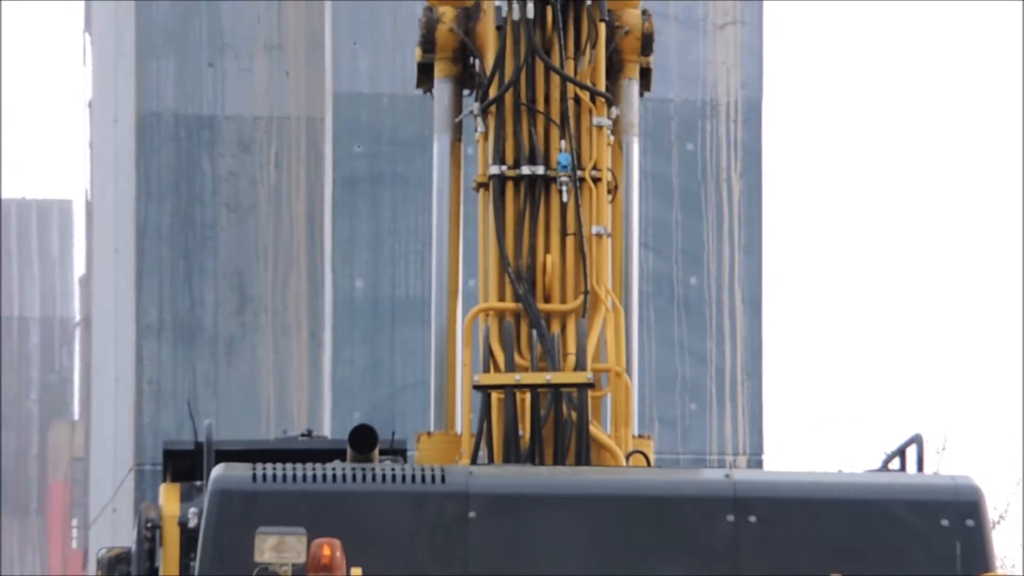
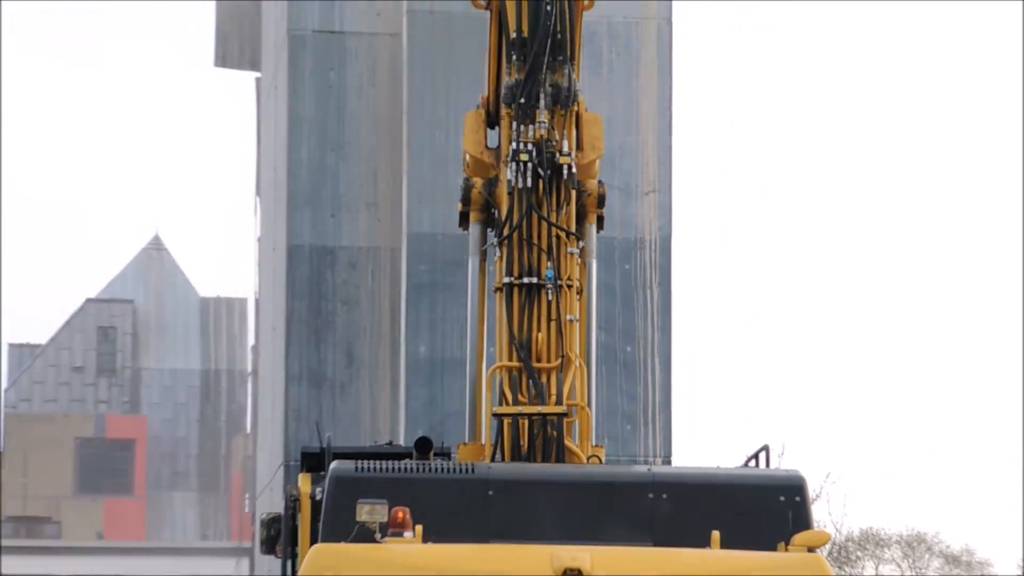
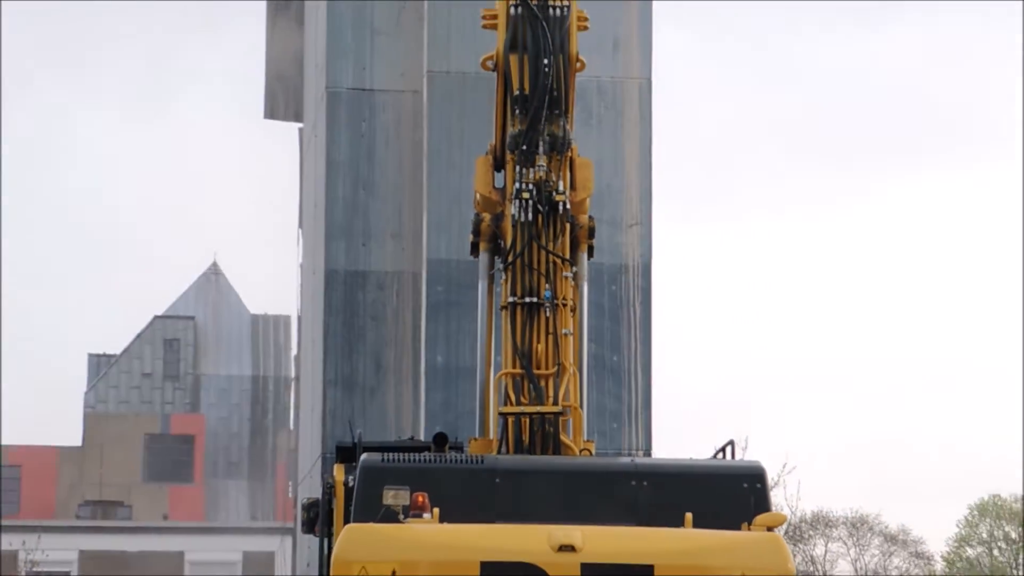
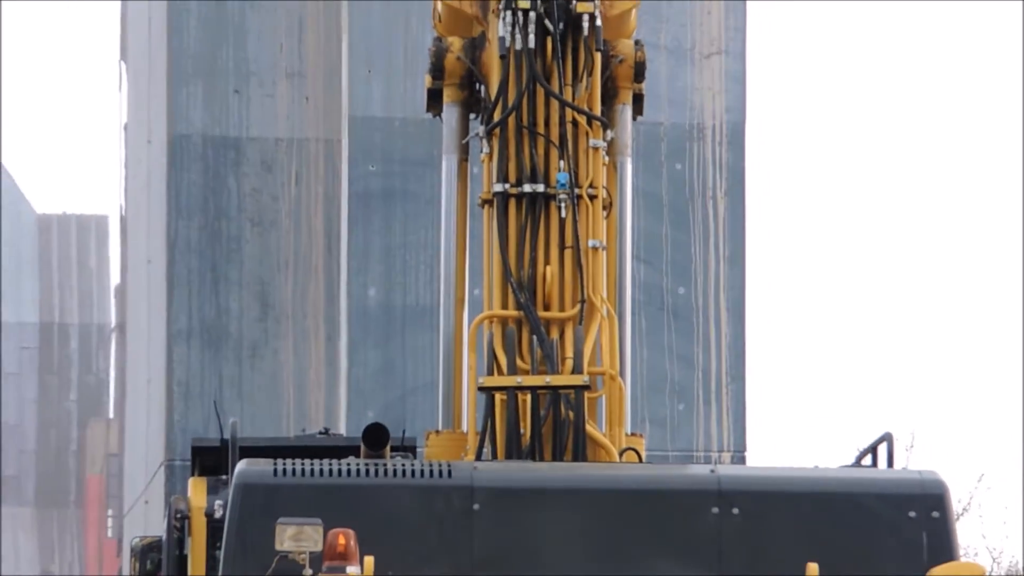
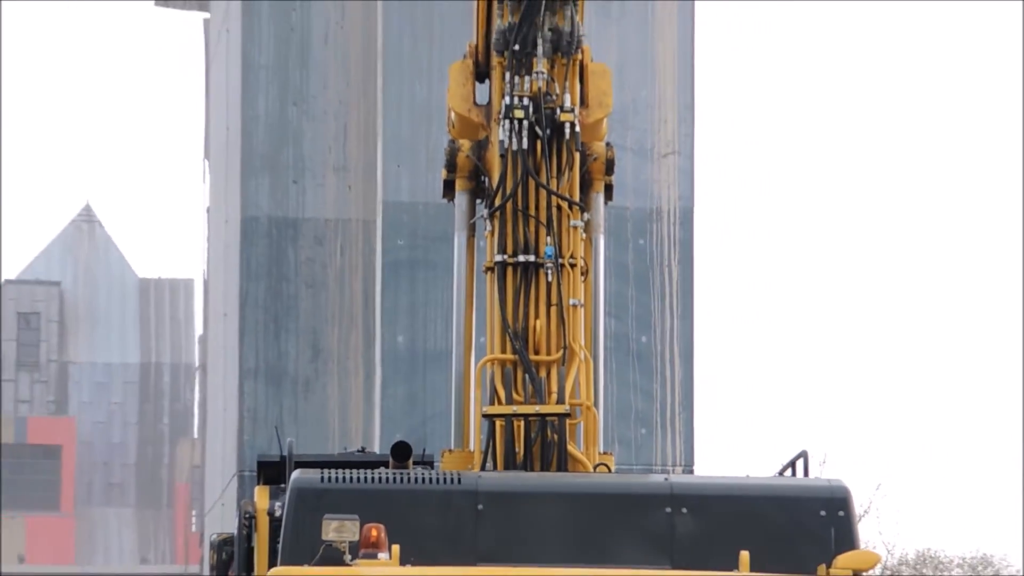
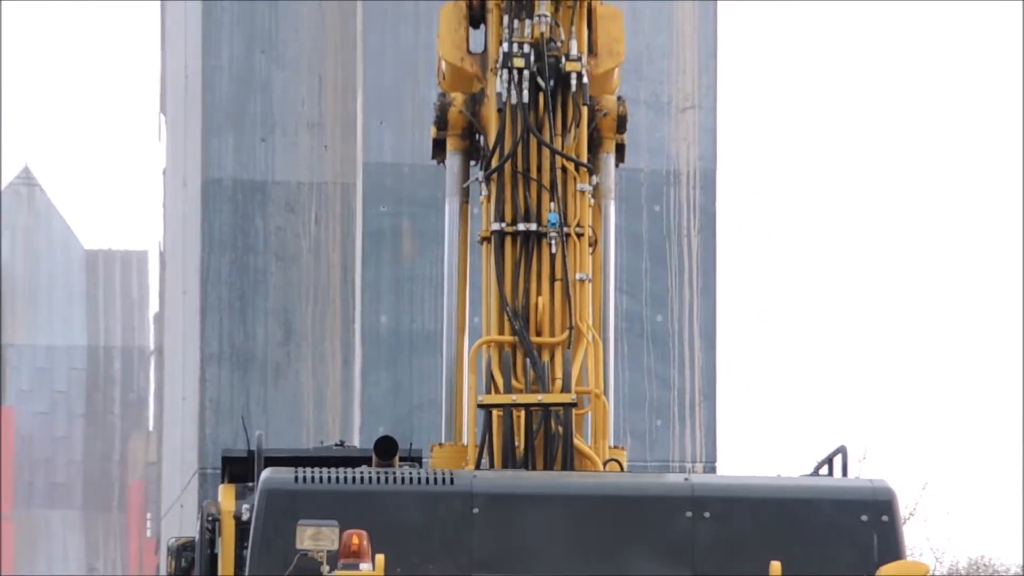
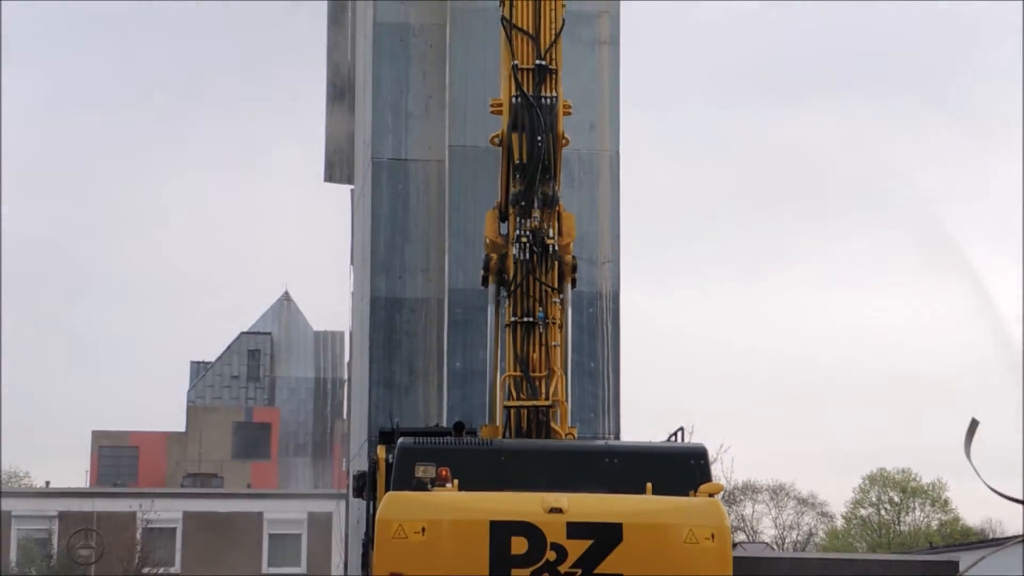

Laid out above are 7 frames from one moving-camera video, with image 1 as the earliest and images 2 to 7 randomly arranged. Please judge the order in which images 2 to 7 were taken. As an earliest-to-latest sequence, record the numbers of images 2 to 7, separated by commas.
4, 6, 5, 2, 3, 7
